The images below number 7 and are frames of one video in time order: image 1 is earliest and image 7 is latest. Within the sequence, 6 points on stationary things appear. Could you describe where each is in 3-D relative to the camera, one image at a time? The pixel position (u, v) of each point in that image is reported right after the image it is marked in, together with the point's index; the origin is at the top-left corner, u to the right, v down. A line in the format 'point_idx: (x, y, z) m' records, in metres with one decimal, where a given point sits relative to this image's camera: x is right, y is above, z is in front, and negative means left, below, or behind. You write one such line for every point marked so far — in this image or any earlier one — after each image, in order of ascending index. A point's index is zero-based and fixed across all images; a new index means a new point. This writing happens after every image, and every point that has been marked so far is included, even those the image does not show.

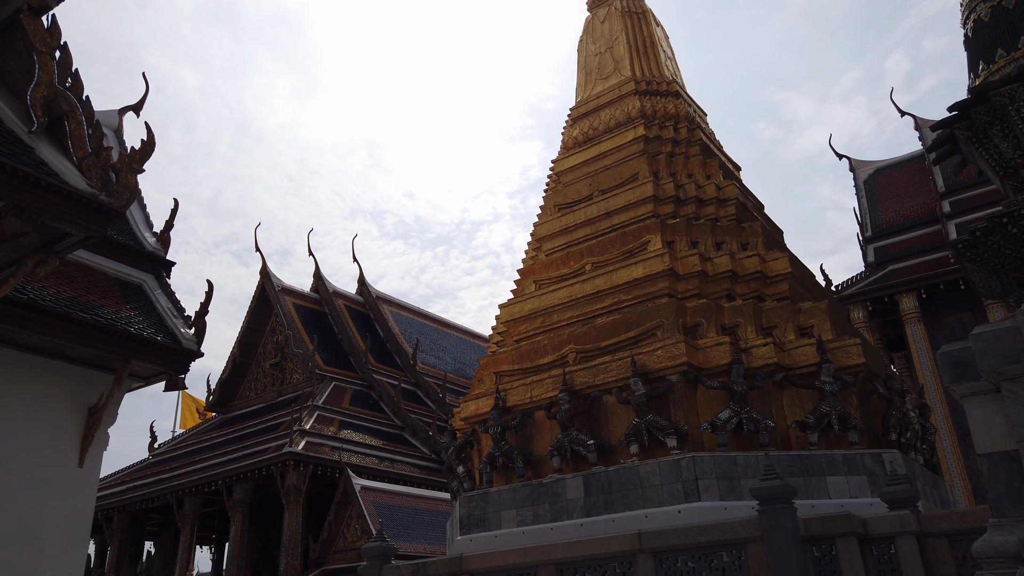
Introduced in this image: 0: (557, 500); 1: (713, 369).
0: (+0.4, -1.9, +6.9) m
1: (+1.8, -0.7, +6.9) m
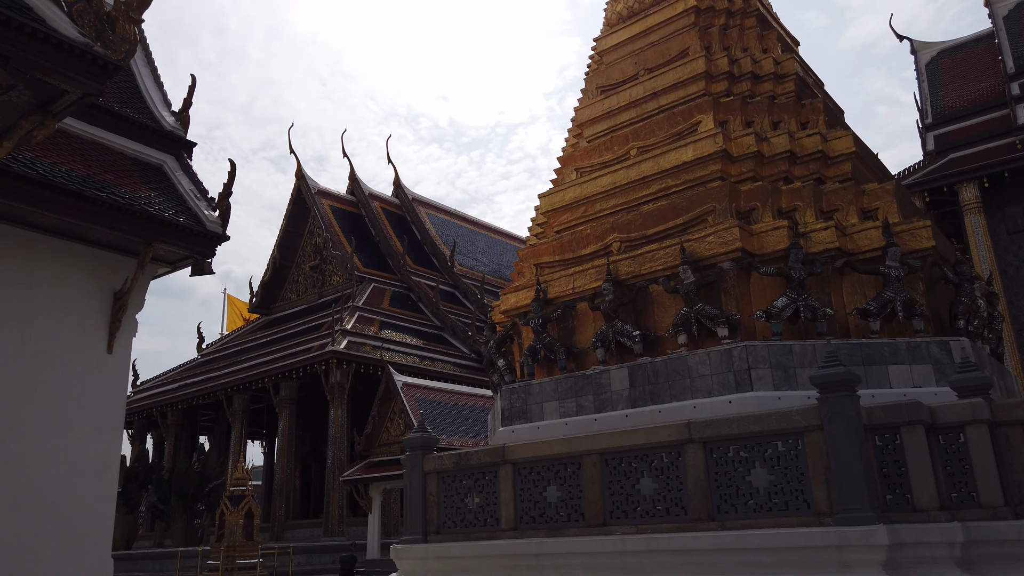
0: (+0.8, -0.9, +6.7) m
1: (+2.2, +0.3, +6.5) m
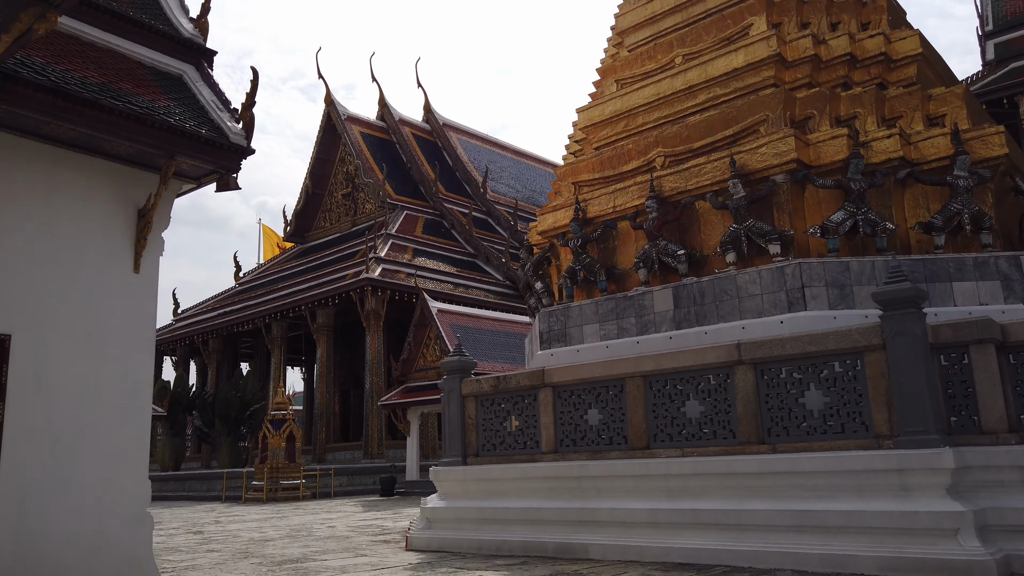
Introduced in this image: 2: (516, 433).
0: (+1.1, -0.2, +6.5) m
1: (+2.5, +1.0, +6.0) m
2: (0.0, -1.2, +6.4) m
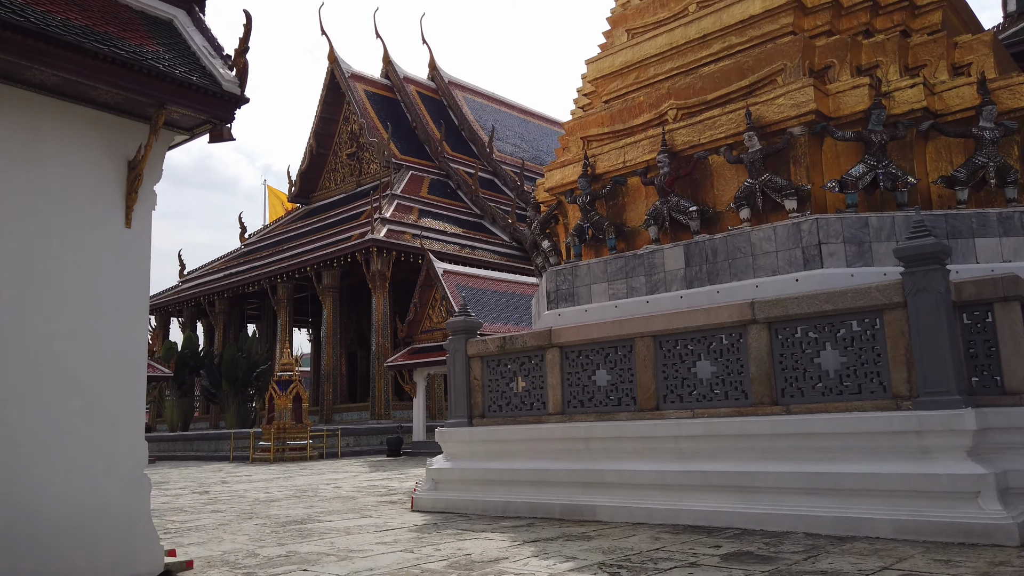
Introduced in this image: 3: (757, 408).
0: (+1.2, +0.1, +6.3) m
1: (+2.5, +1.3, +5.8) m
2: (+0.1, -0.9, +6.3) m
3: (+1.6, -0.8, +5.0) m
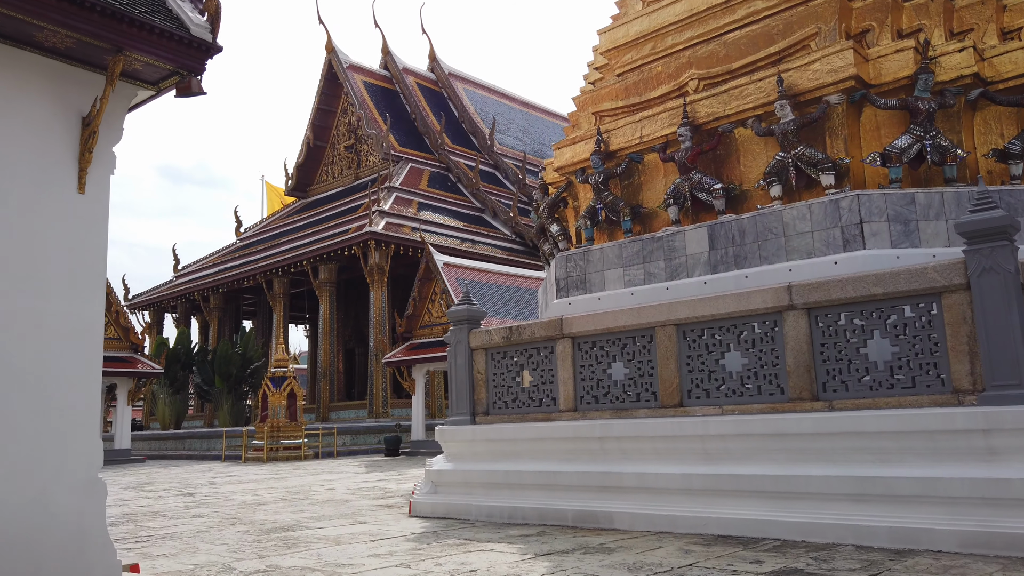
0: (+1.2, +0.2, +5.8) m
1: (+2.6, +1.4, +5.3) m
2: (+0.1, -0.8, +5.8) m
3: (+1.7, -0.7, +4.4) m
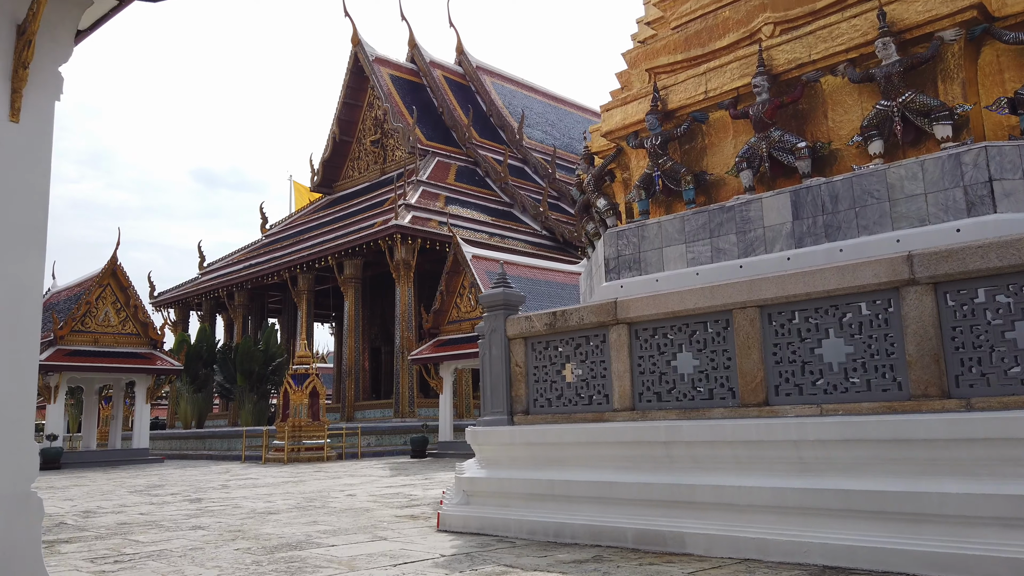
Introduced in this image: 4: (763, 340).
0: (+1.5, +0.4, +4.9) m
1: (+2.9, +1.5, +4.3) m
2: (+0.4, -0.6, +5.0) m
3: (+1.9, -0.5, +3.5) m
4: (+1.4, -0.3, +4.1) m
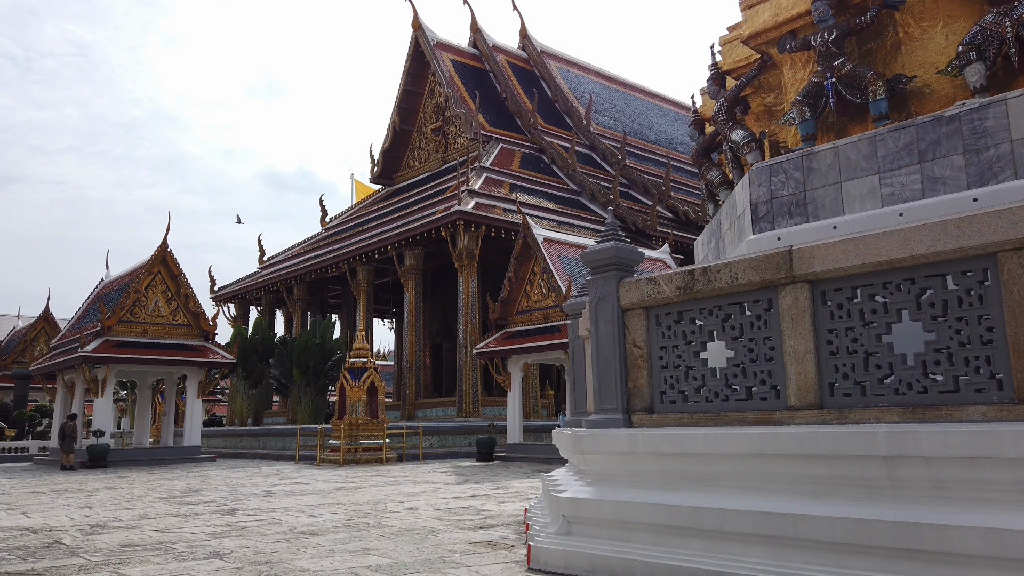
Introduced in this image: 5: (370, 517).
0: (+2.1, +0.6, +3.4) m
1: (+3.4, +1.8, +2.7) m
2: (+1.0, -0.4, +3.5) m
3: (+2.4, -0.3, +2.0) m
4: (+1.9, 0.0, +2.6) m
5: (-1.1, -1.8, +5.8) m
